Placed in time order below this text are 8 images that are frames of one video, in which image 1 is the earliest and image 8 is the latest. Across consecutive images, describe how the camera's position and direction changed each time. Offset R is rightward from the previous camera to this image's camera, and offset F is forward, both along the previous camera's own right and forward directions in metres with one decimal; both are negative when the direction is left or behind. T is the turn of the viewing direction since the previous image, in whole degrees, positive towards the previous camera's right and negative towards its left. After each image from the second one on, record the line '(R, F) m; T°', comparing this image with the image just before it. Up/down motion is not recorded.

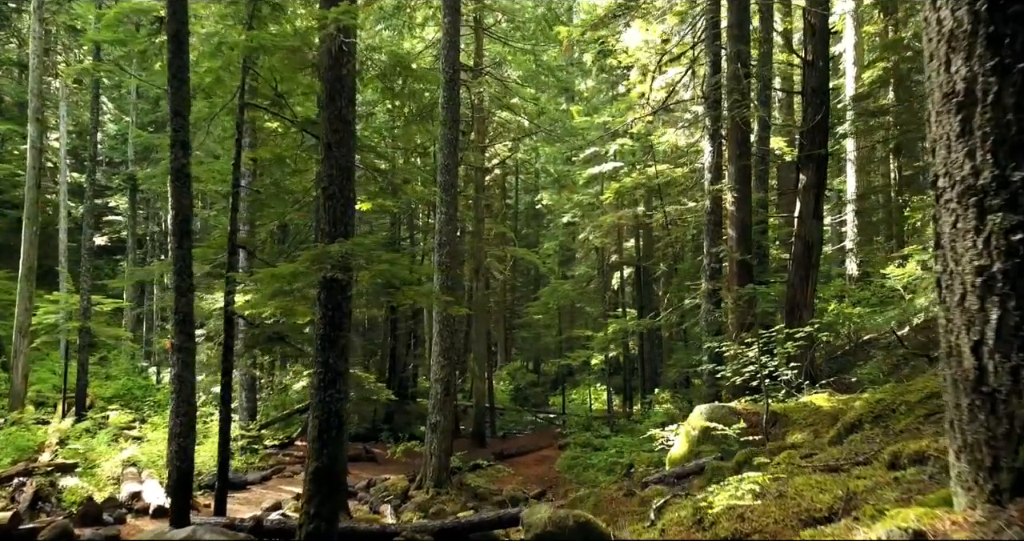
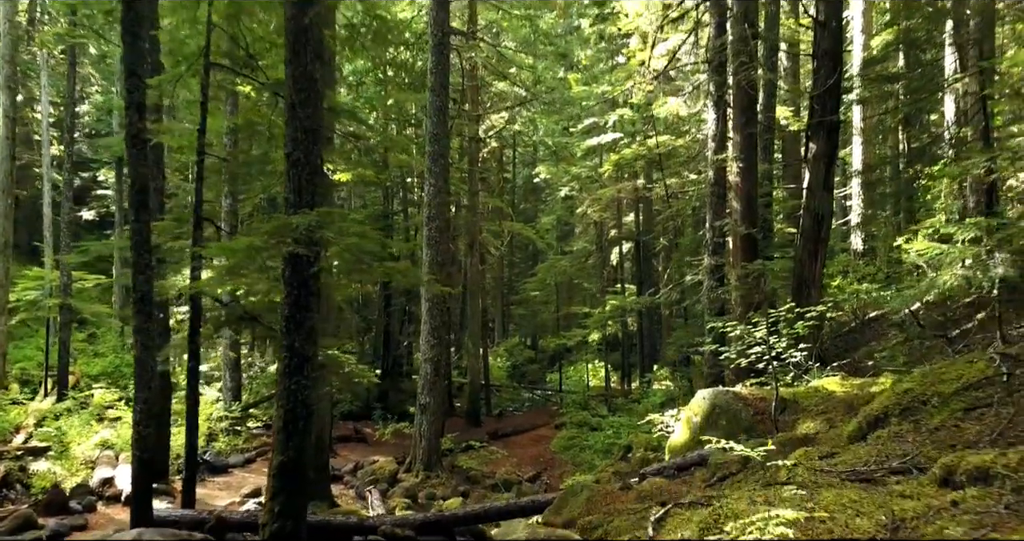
(+0.1, +0.6) m; 0°
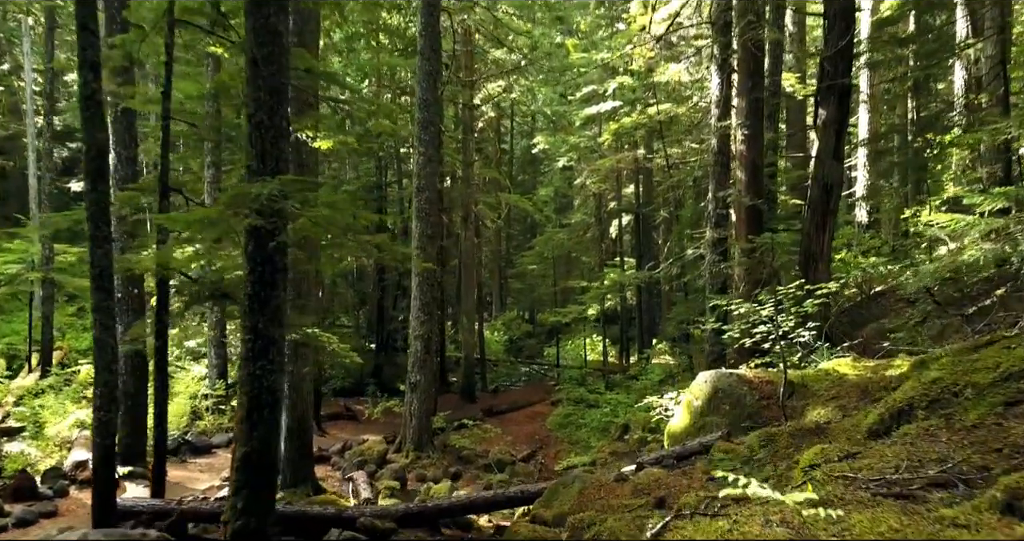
(+0.1, +0.5) m; 0°
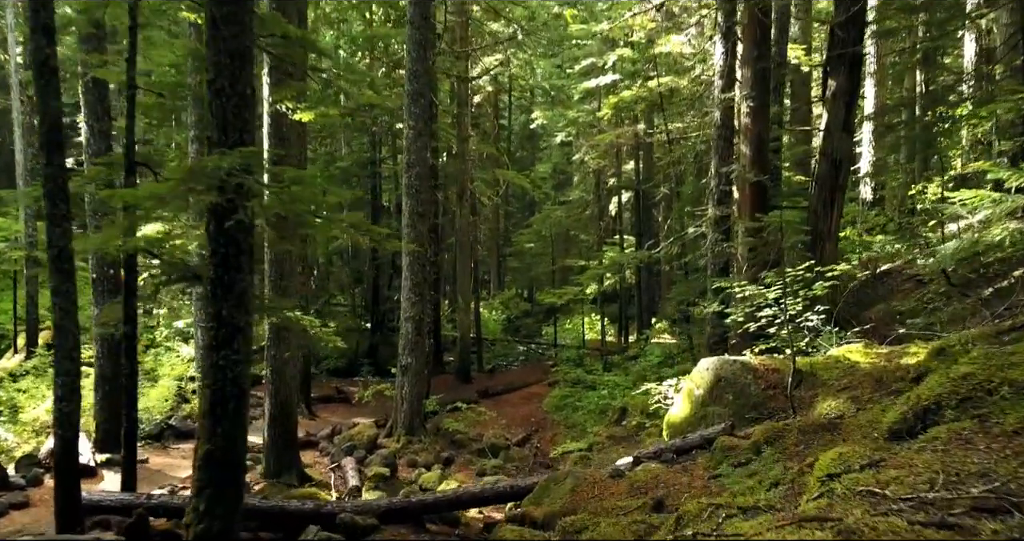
(+0.1, +0.5) m; 0°
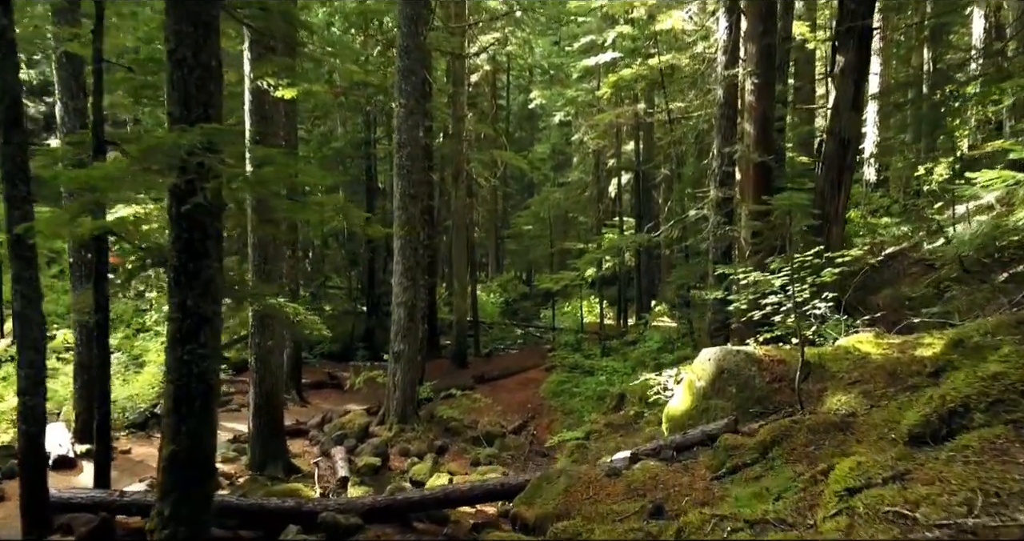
(+0.1, +0.4) m; 0°
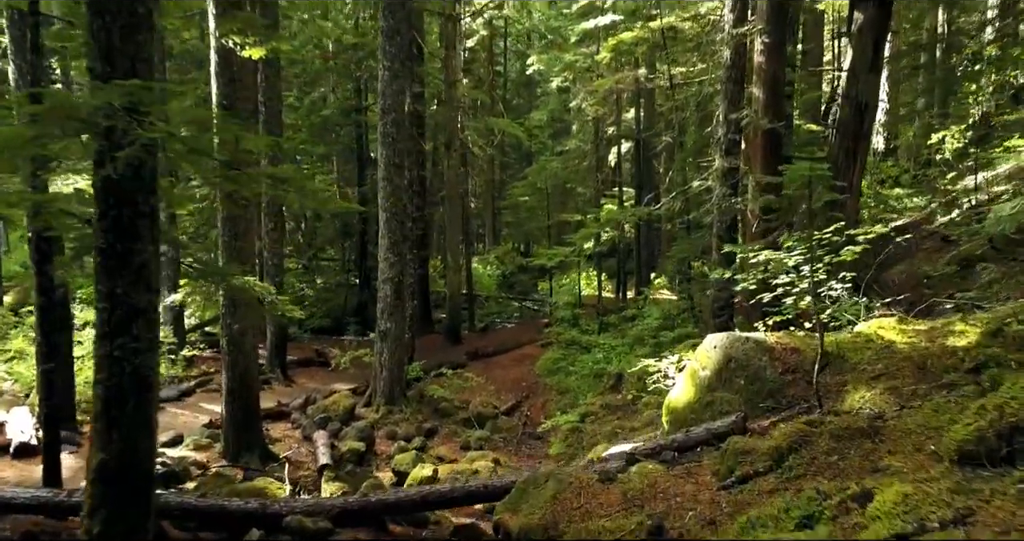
(+0.1, +0.6) m; 0°
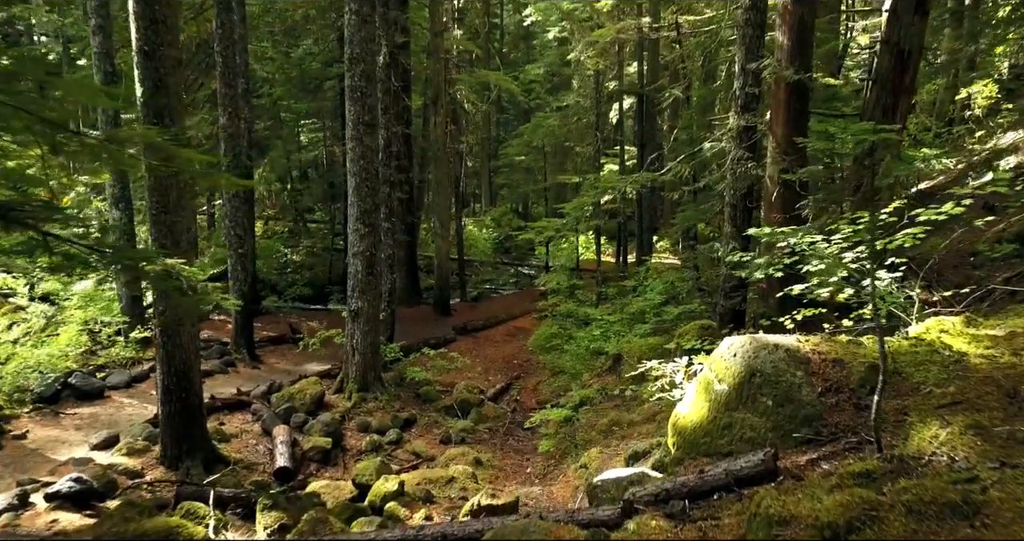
(+0.2, +1.2) m; 0°
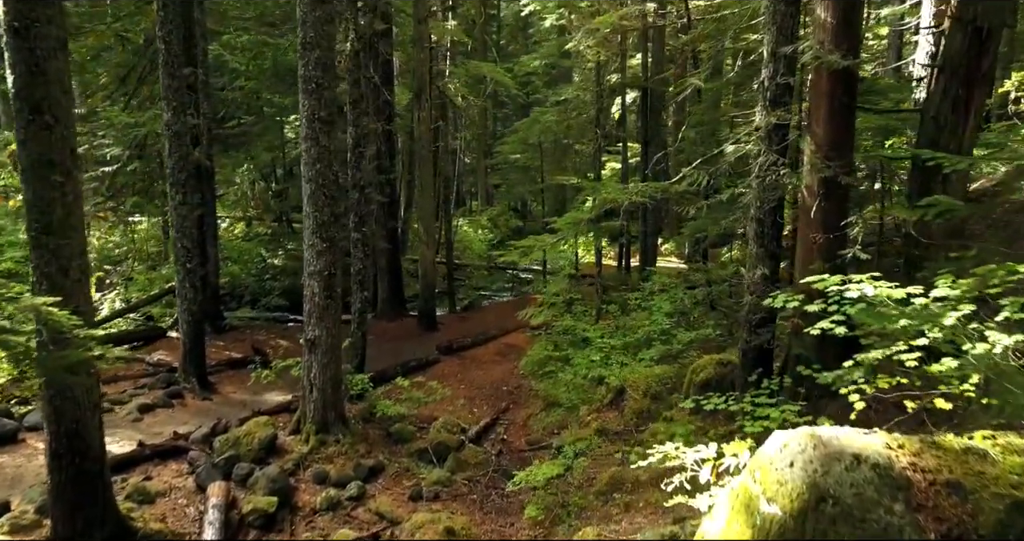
(+0.2, +1.5) m; 0°
